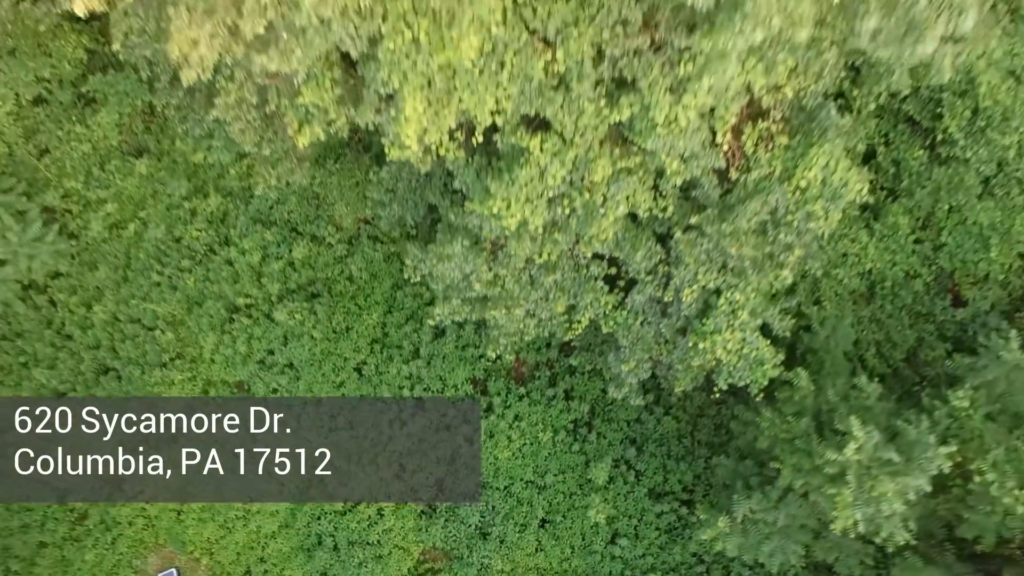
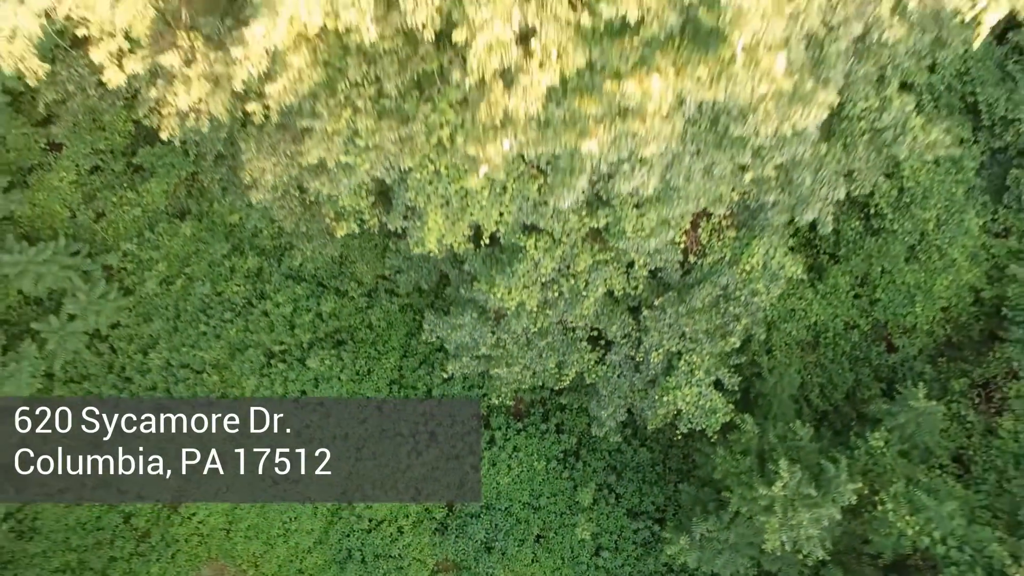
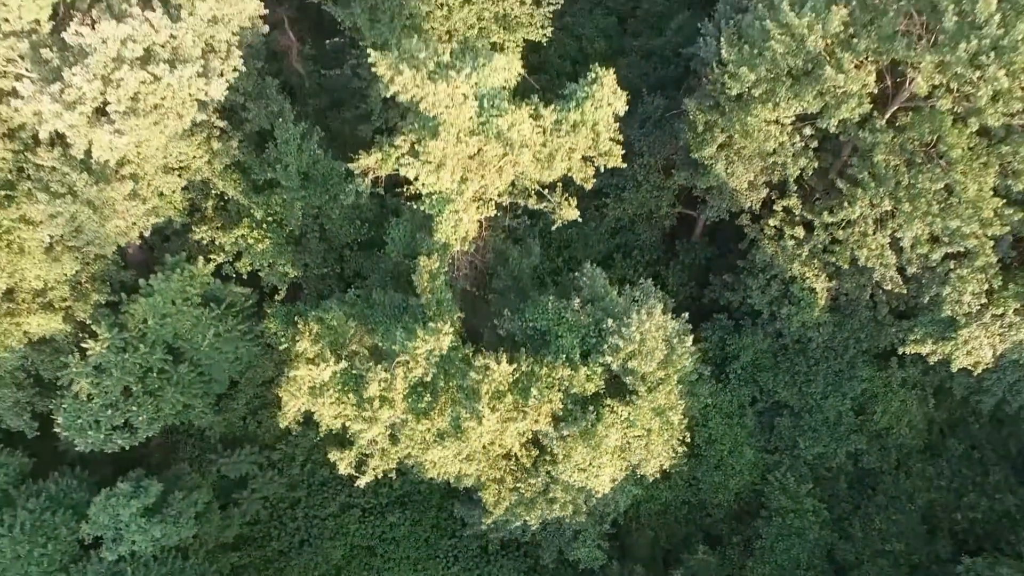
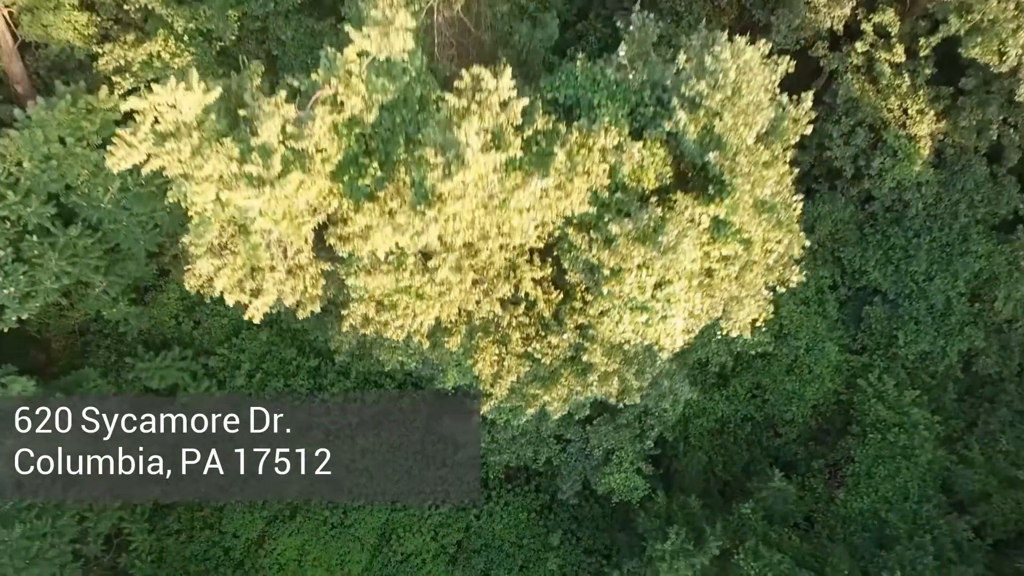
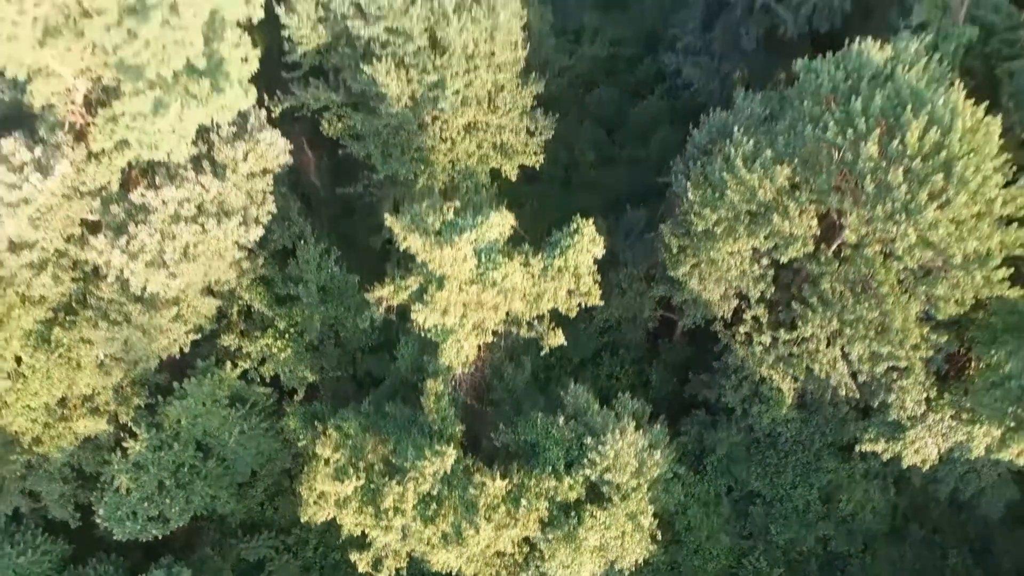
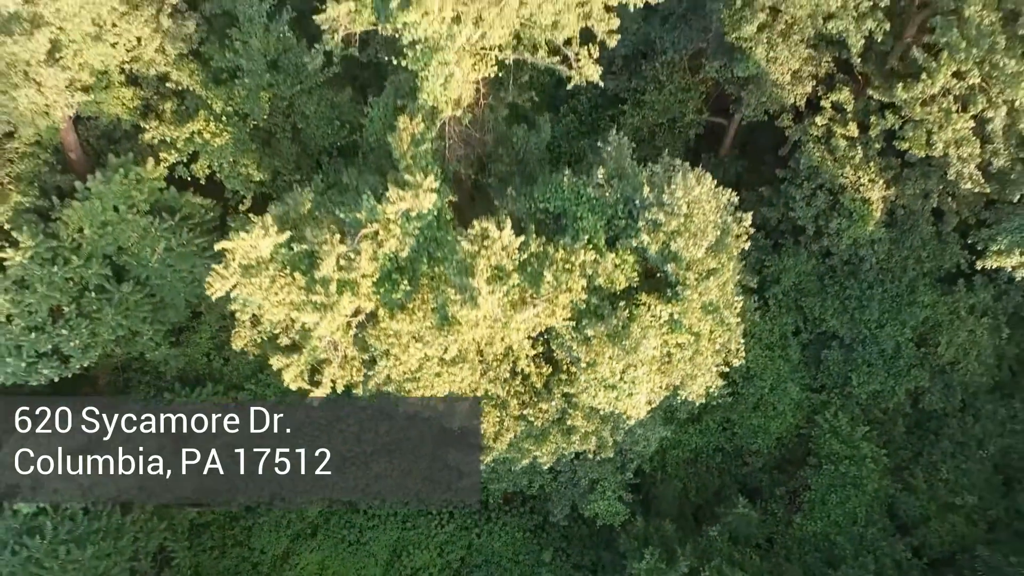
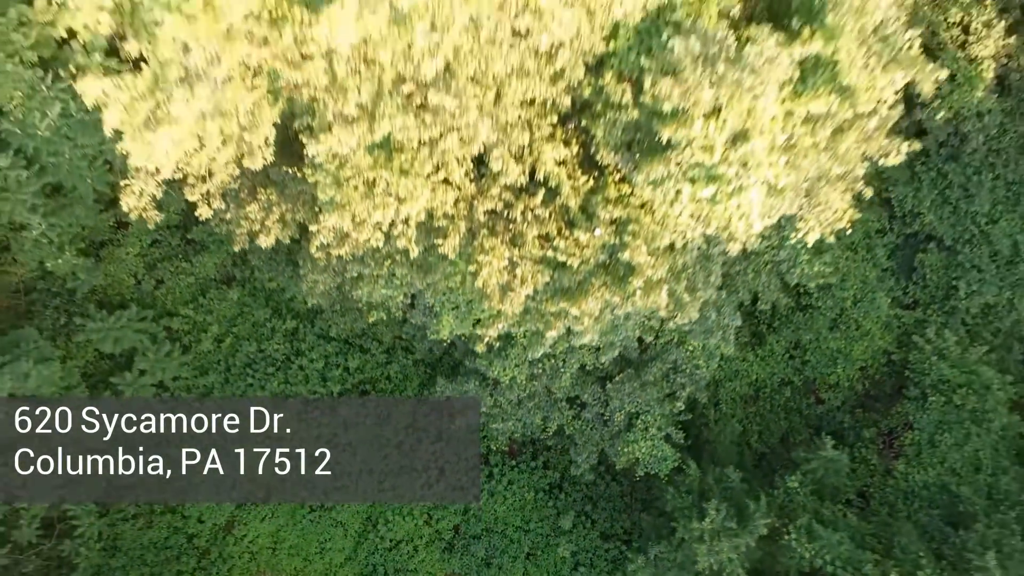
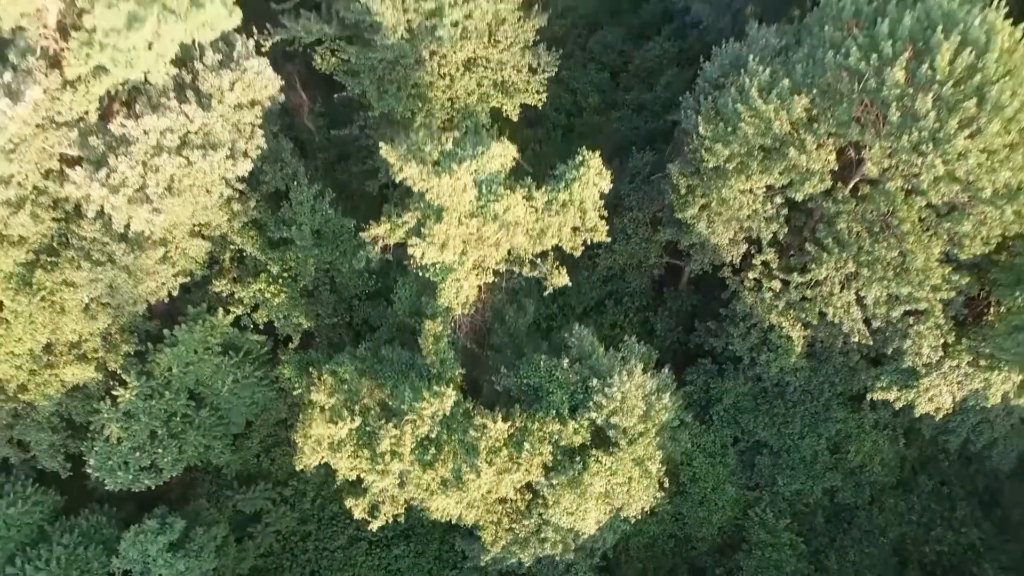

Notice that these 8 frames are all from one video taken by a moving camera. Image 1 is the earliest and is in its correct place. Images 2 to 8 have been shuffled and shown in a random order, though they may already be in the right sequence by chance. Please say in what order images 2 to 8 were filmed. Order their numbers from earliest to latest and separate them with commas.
2, 7, 4, 6, 3, 8, 5
